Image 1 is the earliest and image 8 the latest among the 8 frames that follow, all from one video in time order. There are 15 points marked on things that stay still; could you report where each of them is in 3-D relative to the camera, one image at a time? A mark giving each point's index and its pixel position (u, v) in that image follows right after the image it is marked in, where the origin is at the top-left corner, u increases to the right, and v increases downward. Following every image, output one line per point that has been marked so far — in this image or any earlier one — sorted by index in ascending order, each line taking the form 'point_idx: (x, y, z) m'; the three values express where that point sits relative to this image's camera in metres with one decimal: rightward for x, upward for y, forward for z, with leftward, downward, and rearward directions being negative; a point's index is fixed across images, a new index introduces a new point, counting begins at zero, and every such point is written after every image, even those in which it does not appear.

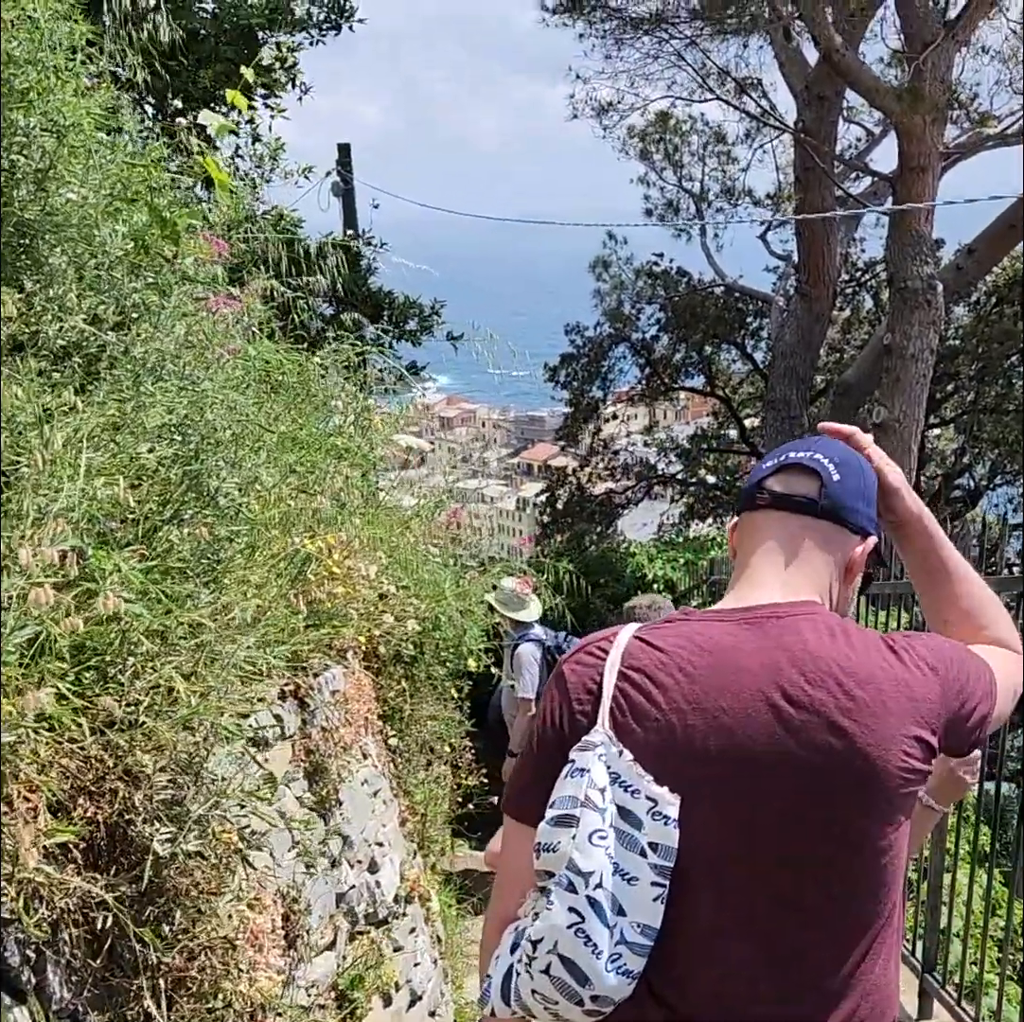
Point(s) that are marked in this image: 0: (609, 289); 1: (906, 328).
0: (+1.7, +3.9, +18.5) m
1: (+4.7, +2.2, +12.5) m
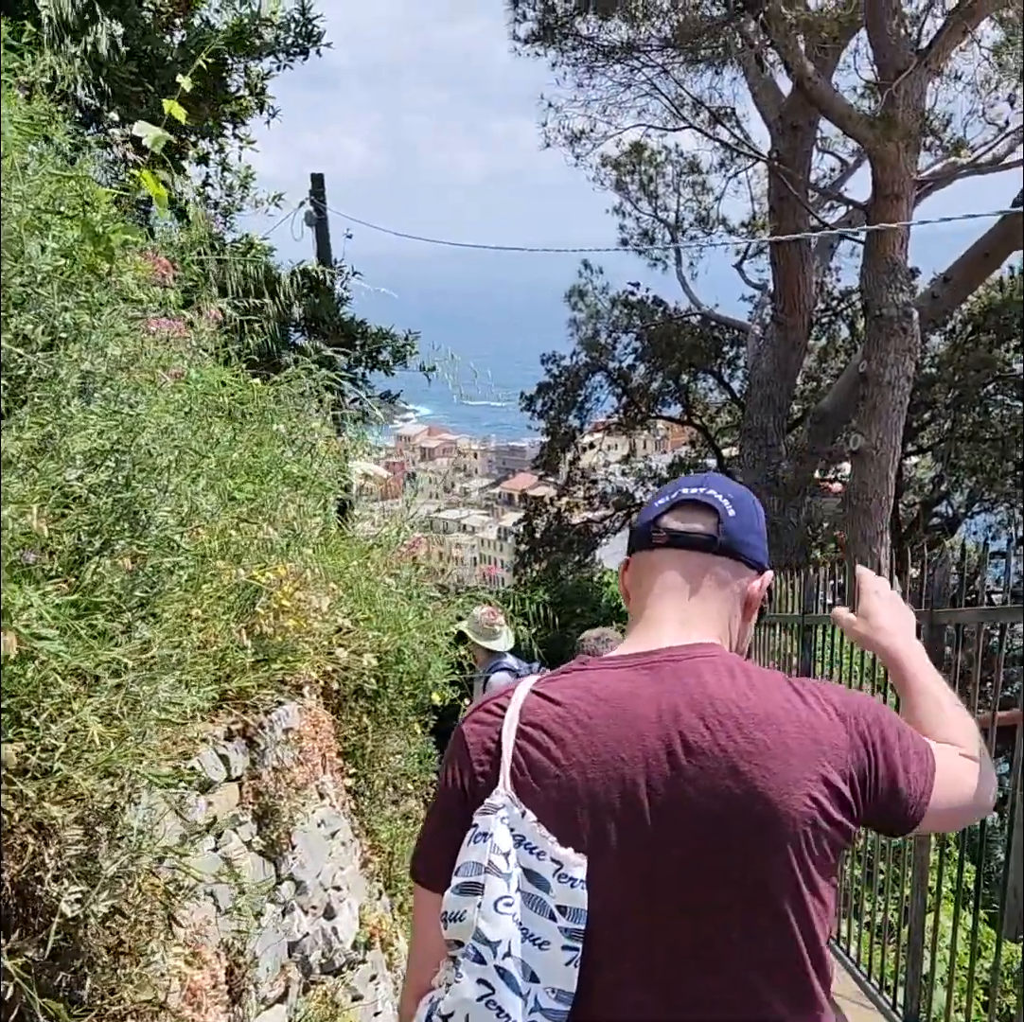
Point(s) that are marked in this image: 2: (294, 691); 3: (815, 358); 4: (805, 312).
0: (+1.3, +3.4, +18.5) m
1: (+4.4, +1.8, +12.5) m
2: (-0.8, -0.7, +3.8) m
3: (+5.7, +2.8, +19.8) m
4: (+4.4, +2.9, +15.5) m
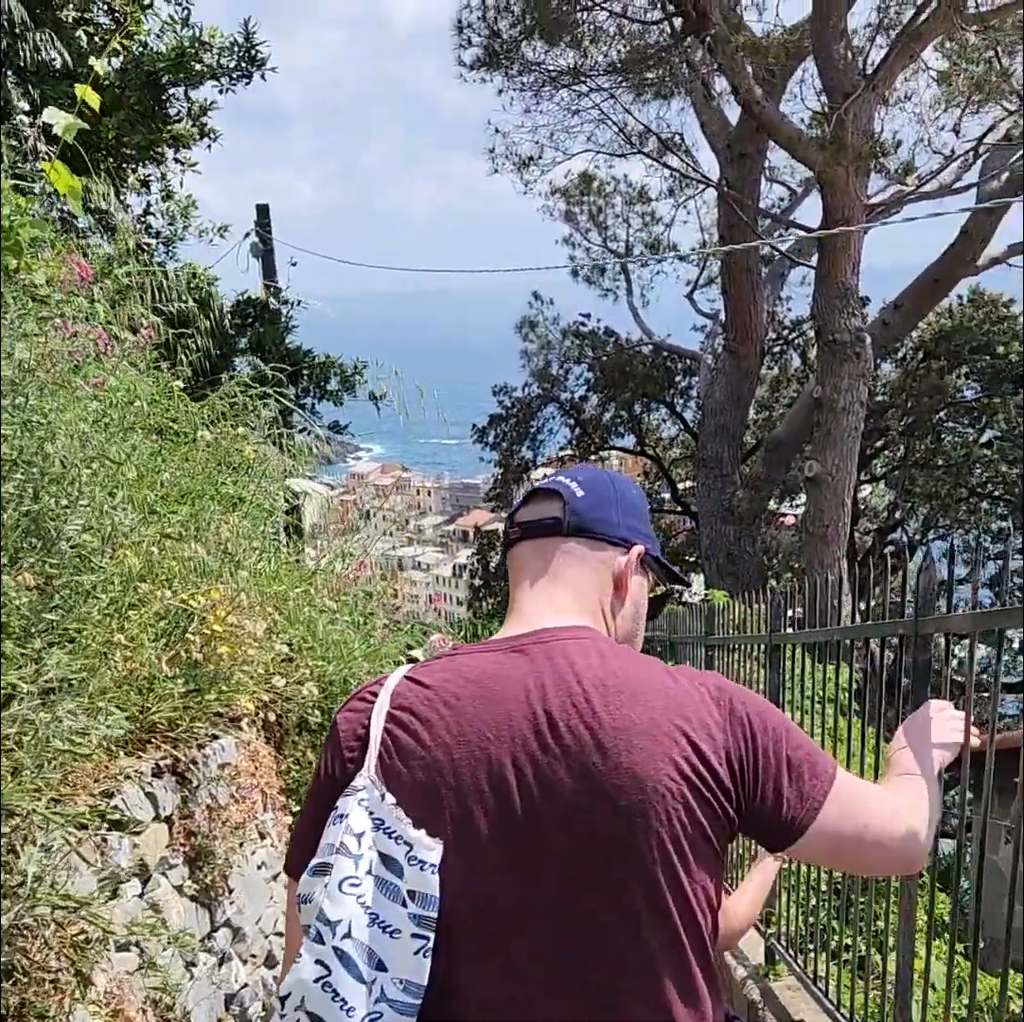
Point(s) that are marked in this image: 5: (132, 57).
0: (+0.5, +2.8, +18.5) m
1: (+3.9, +1.6, +12.6) m
2: (-1.0, -0.7, +3.6) m
3: (+4.8, +2.3, +19.9) m
4: (+3.6, +2.5, +15.6) m
5: (-3.1, +3.7, +8.5) m
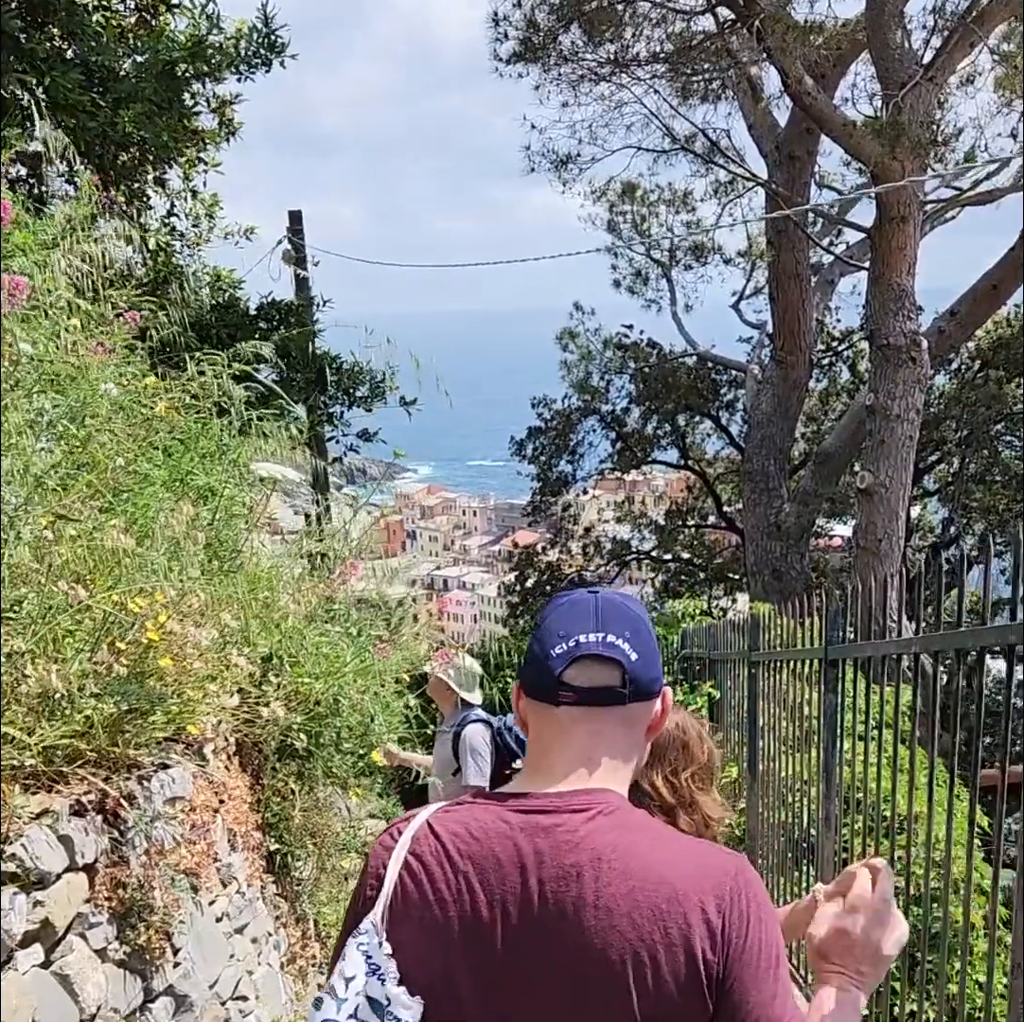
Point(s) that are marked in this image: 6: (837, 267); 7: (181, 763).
0: (+1.1, +2.6, +17.9) m
1: (+4.3, +1.4, +11.9) m
2: (-1.0, -0.7, +3.1) m
3: (+5.6, +2.0, +19.2) m
4: (+4.2, +2.3, +14.9) m
5: (-2.8, +3.6, +8.2) m
6: (+5.4, +4.0, +17.3) m
7: (-1.0, -0.7, +3.0) m
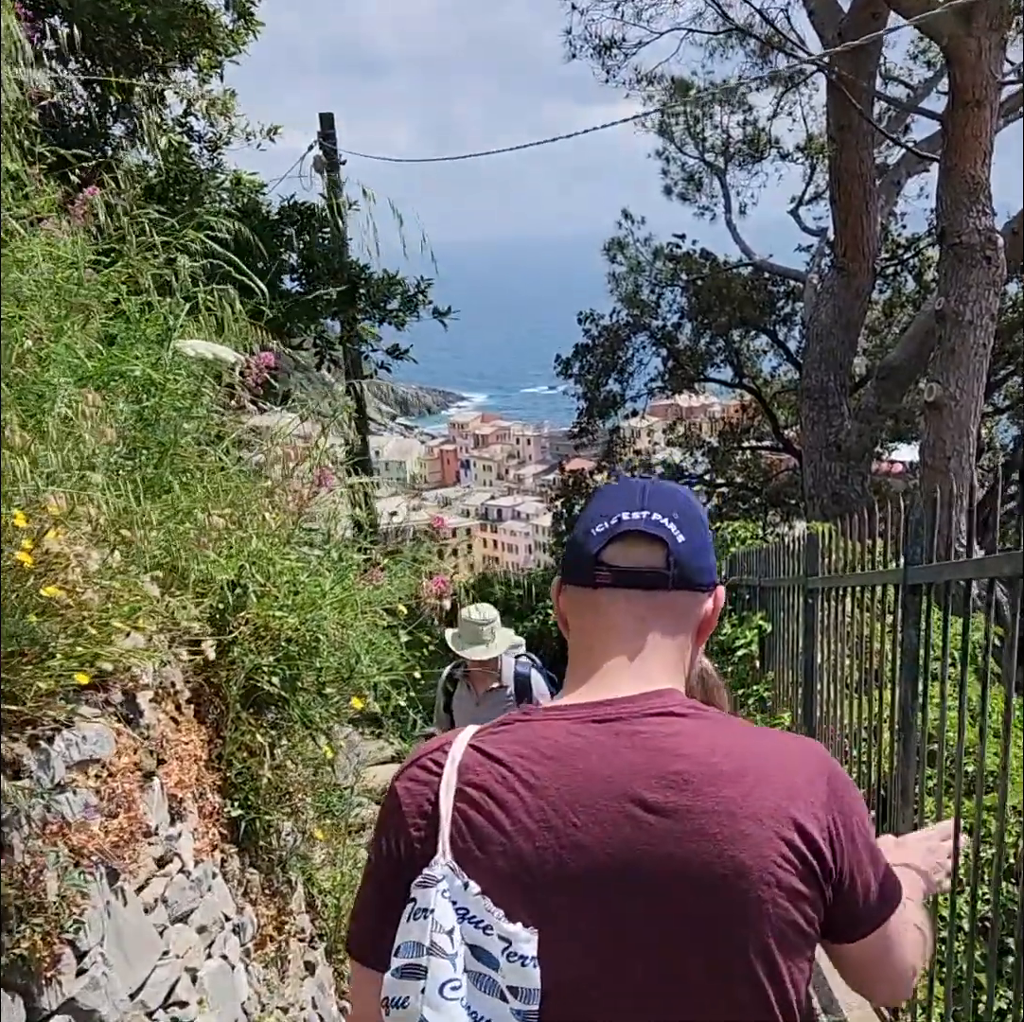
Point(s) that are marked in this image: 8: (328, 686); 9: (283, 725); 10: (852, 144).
0: (+1.8, +3.9, +16.9) m
1: (+4.7, +2.3, +10.8) m
2: (-1.0, -0.5, +2.5) m
3: (+6.3, +3.4, +18.0) m
4: (+4.7, +3.4, +13.8) m
5: (-2.6, +4.2, +7.3) m
6: (+6.0, +5.2, +16.0) m
7: (-1.0, -0.5, +2.4) m
8: (-0.6, -0.6, +3.4) m
9: (-0.7, -0.7, +3.3) m
10: (+4.2, +4.6, +13.0) m
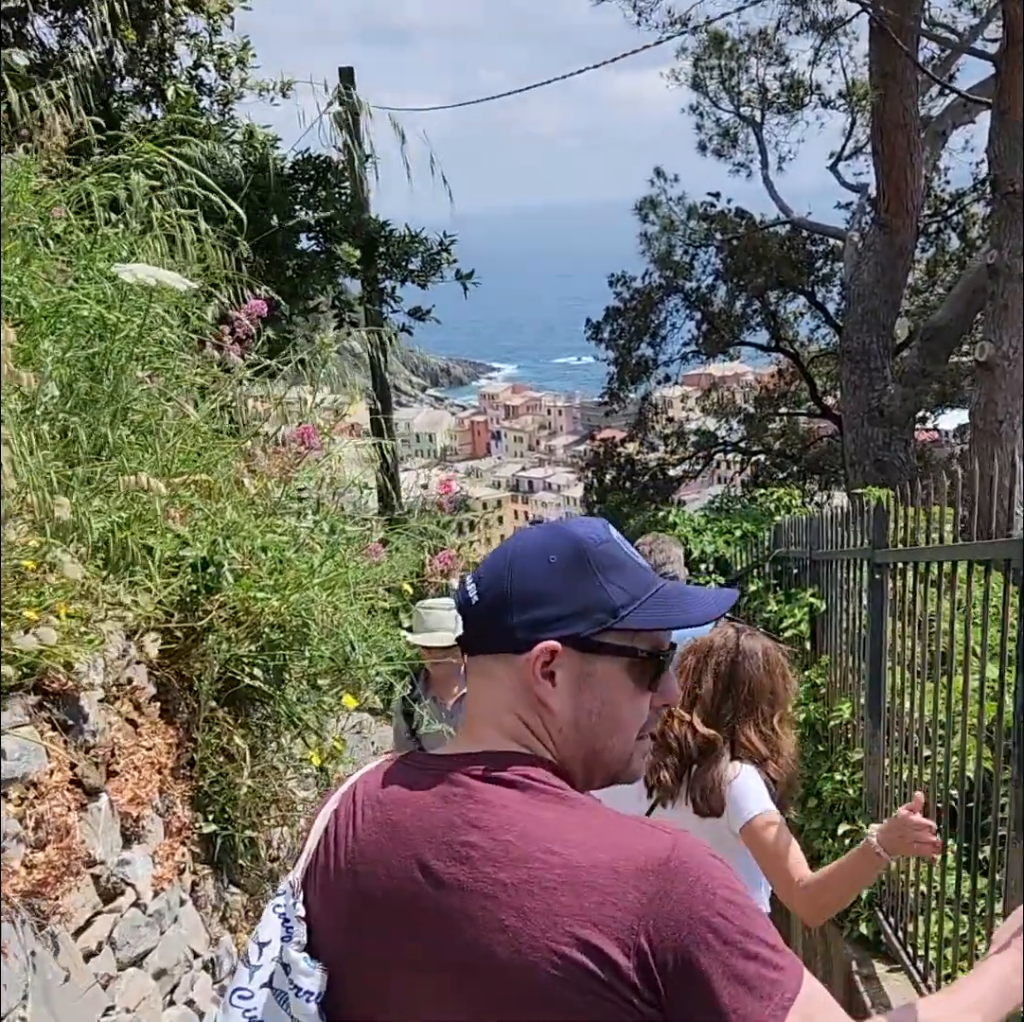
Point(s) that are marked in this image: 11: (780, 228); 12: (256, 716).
0: (+2.3, +4.4, +16.3) m
1: (+4.9, +2.6, +10.1) m
2: (-0.9, -0.4, +2.0) m
3: (+6.8, +3.9, +17.2) m
4: (+5.1, +3.8, +13.1) m
5: (-2.5, +4.4, +6.8) m
6: (+6.4, +5.7, +15.1) m
7: (-1.0, -0.4, +1.9) m
8: (-0.5, -0.5, +2.9) m
9: (-0.7, -0.6, +2.9) m
10: (+4.5, +5.0, +12.3) m
11: (+4.1, +4.3, +15.9) m
12: (-0.7, -0.6, +2.8) m
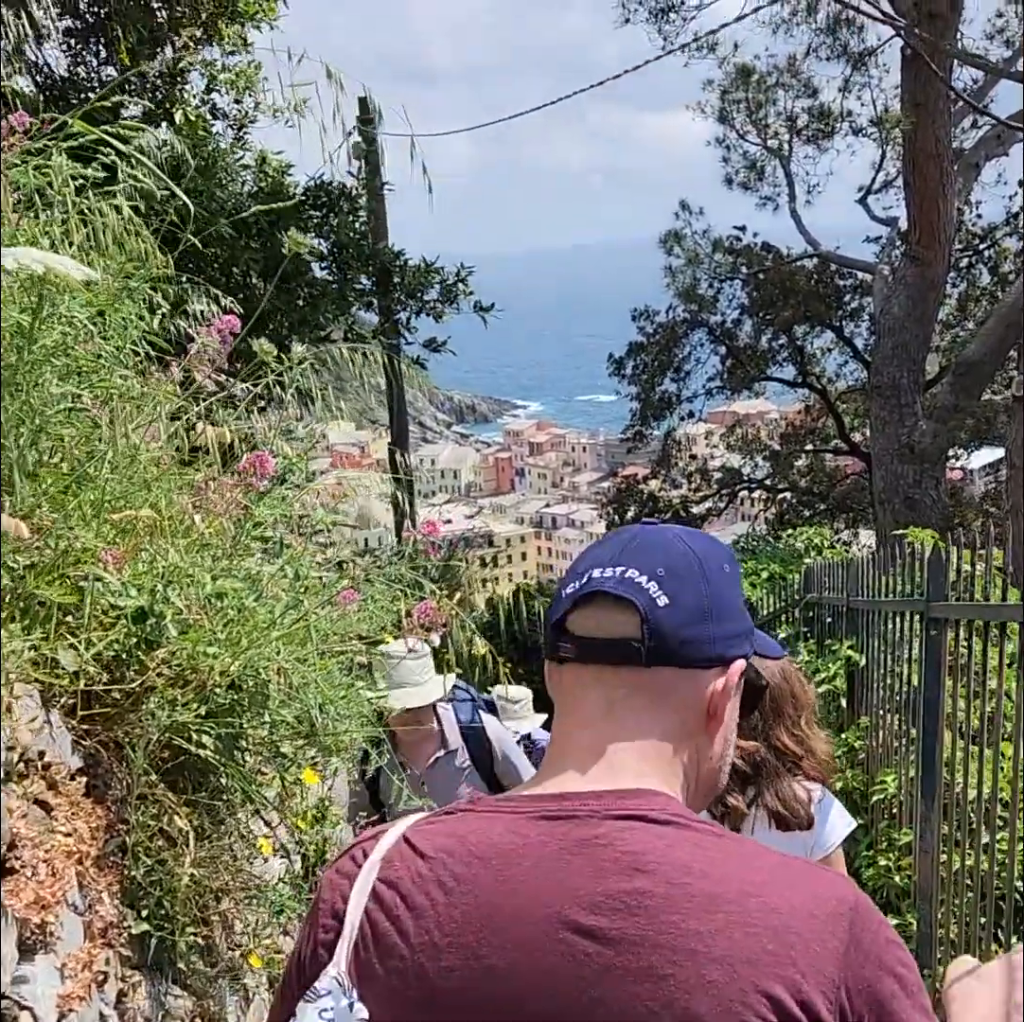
0: (+2.6, +3.8, +15.9) m
1: (+5.1, +2.2, +9.7) m
2: (-1.0, -0.5, +1.7) m
3: (+7.1, +3.3, +16.8) m
4: (+5.3, +3.3, +12.7) m
5: (-2.4, +4.2, +6.6) m
6: (+6.7, +5.2, +14.8) m
7: (-1.0, -0.5, +1.5) m
8: (-0.6, -0.6, +2.5) m
9: (-0.7, -0.7, +2.5) m
10: (+4.8, +4.5, +12.0) m
11: (+4.4, +3.8, +15.6) m
12: (-0.7, -0.7, +2.4) m
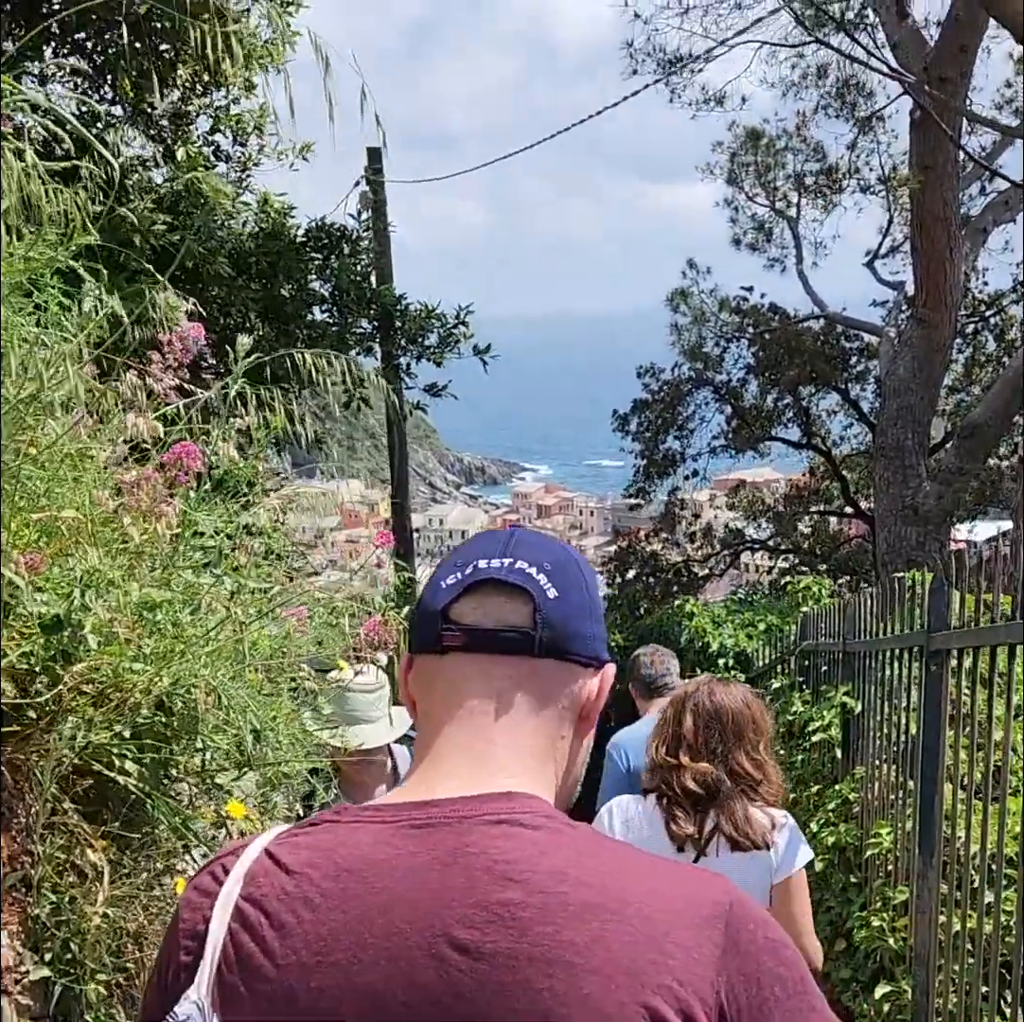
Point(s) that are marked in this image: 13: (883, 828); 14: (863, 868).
0: (+2.7, +2.9, +15.9) m
1: (+5.1, +1.7, +9.6) m
2: (-1.1, -0.4, +1.4) m
3: (+7.2, +2.3, +16.7) m
4: (+5.3, +2.6, +12.6) m
5: (-2.3, +4.0, +6.7) m
6: (+6.8, +4.3, +14.8) m
7: (-1.1, -0.4, +1.3) m
8: (-0.7, -0.6, +2.3) m
9: (-0.8, -0.7, +2.2) m
10: (+4.8, +3.8, +12.0) m
11: (+4.5, +2.9, +15.6) m
12: (-0.8, -0.7, +2.2) m
13: (+1.2, -1.0, +3.4) m
14: (+1.2, -1.2, +3.6) m
